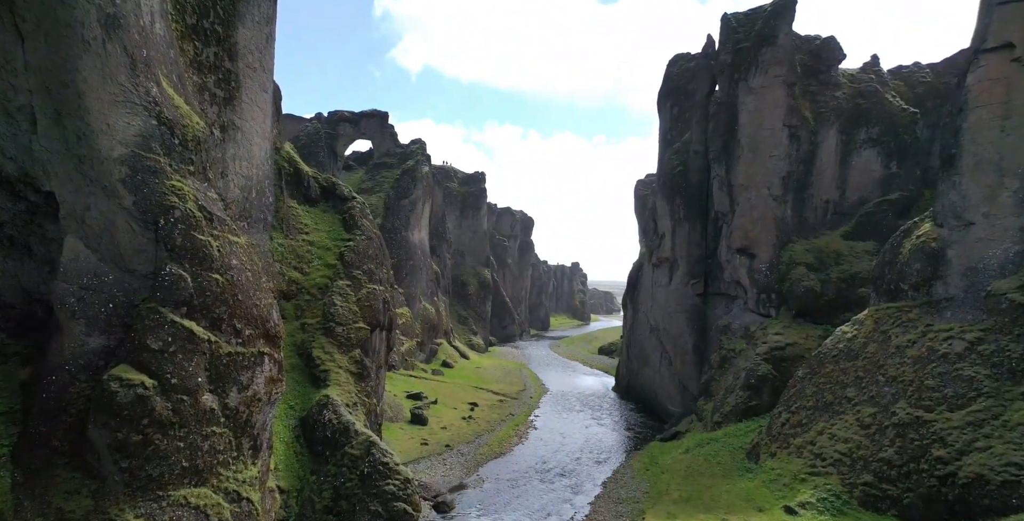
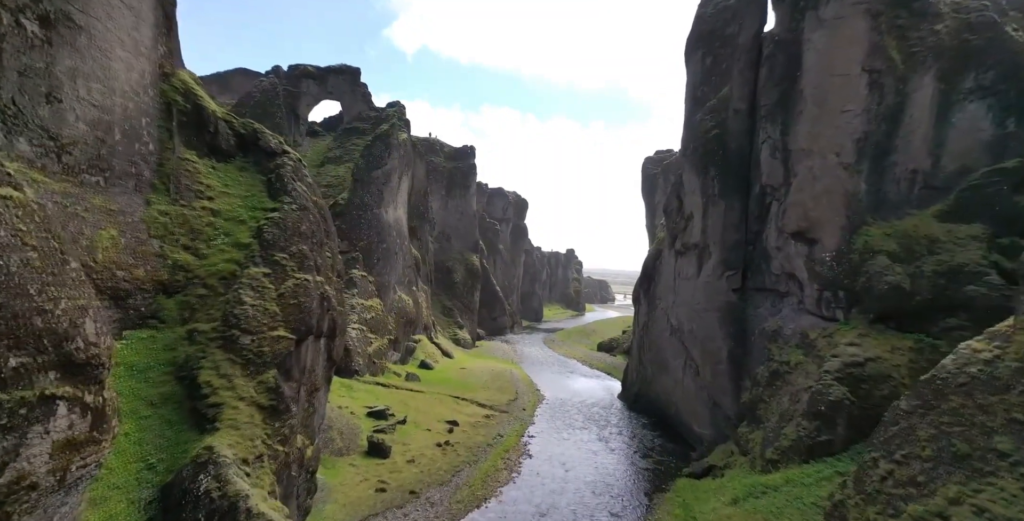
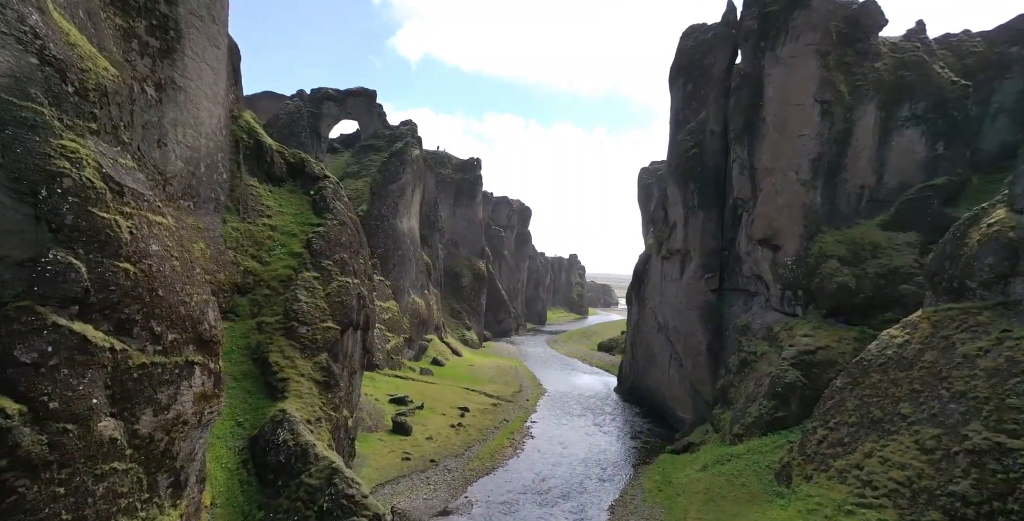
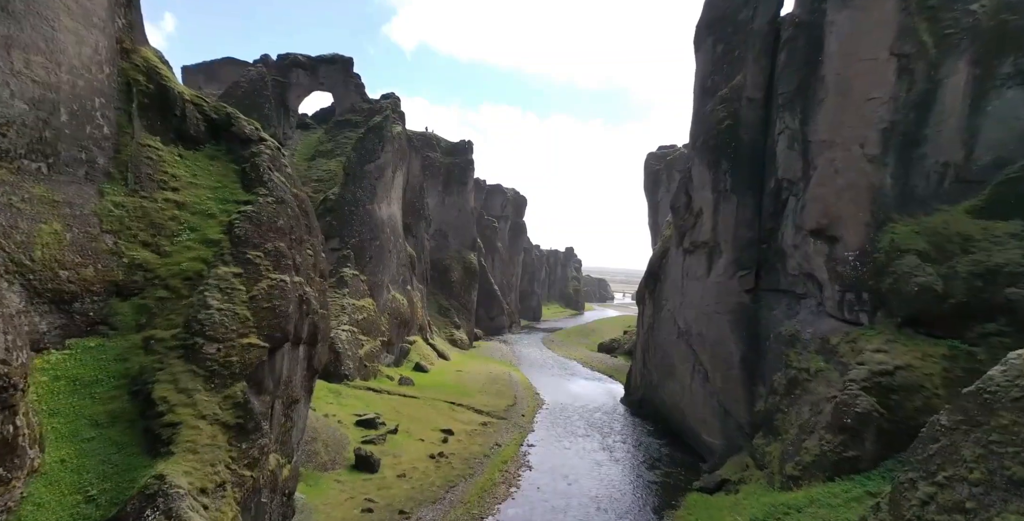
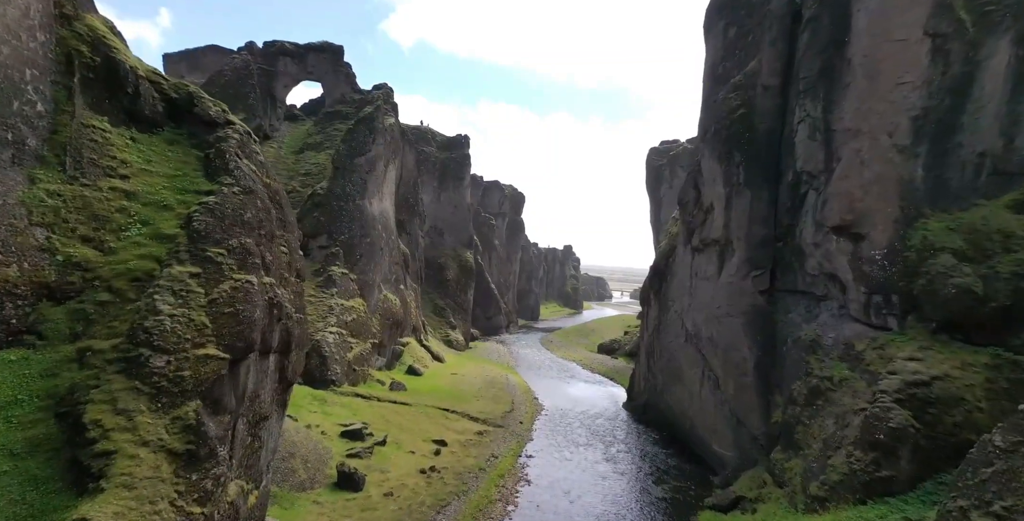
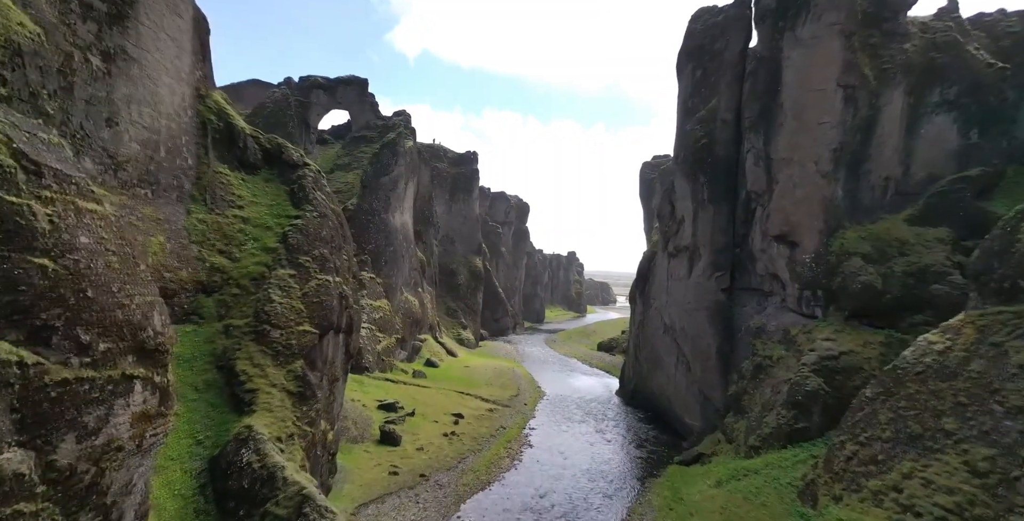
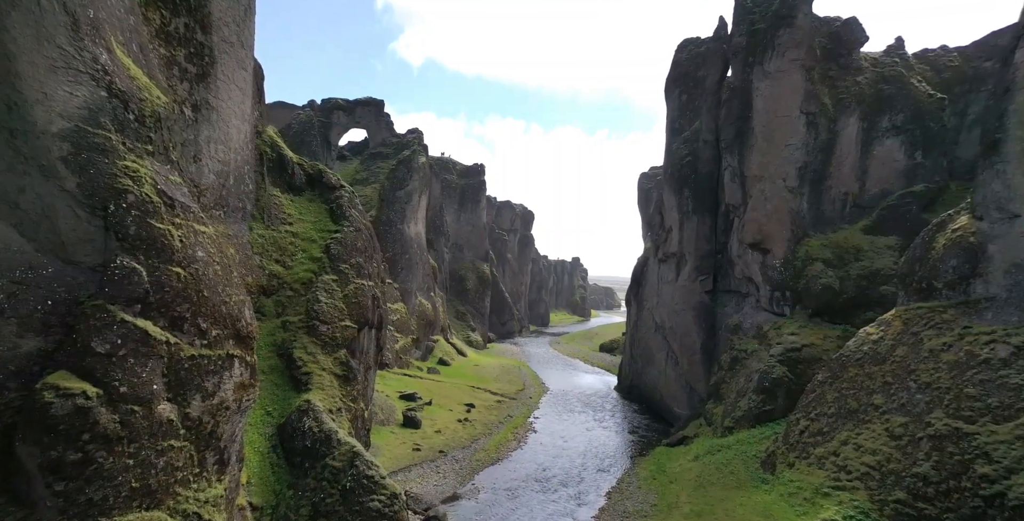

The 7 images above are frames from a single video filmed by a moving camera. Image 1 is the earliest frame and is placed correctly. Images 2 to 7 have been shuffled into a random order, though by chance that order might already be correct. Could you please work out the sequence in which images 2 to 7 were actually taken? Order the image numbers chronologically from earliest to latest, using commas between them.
7, 3, 6, 2, 4, 5
